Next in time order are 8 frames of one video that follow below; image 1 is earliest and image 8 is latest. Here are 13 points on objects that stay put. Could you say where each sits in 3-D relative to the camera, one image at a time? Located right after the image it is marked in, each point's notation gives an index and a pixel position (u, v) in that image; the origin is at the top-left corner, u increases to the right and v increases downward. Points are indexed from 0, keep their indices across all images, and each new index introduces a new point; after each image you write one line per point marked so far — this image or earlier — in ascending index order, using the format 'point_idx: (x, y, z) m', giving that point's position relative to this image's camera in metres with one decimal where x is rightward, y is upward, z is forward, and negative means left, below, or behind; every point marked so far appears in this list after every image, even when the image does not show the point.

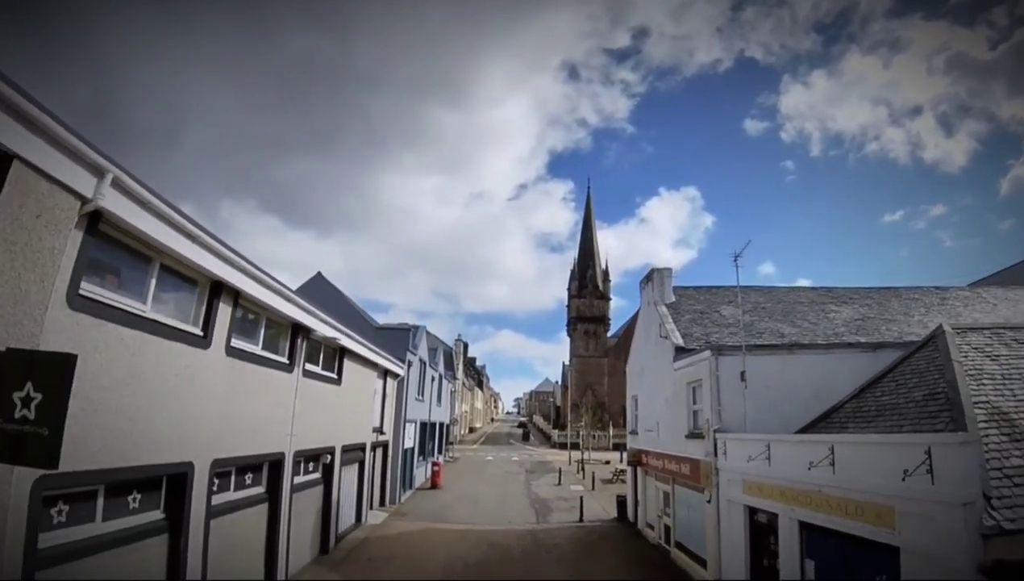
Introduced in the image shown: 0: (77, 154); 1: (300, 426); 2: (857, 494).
0: (-3.8, +1.1, +4.5) m
1: (-4.0, -2.5, +9.7) m
2: (+4.1, -2.4, +6.2) m
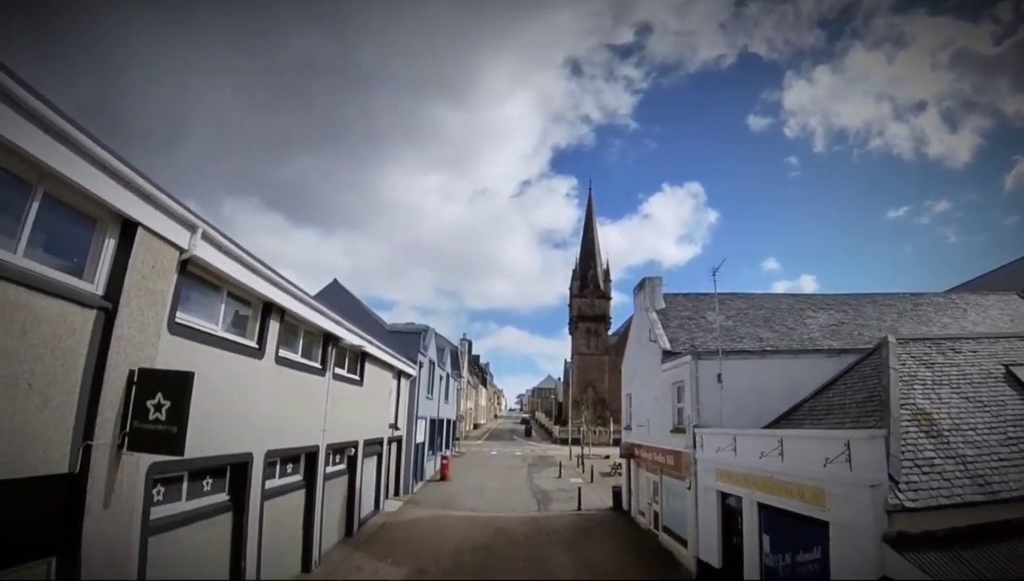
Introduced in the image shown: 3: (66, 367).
0: (-3.8, +0.8, +5.8) m
1: (-3.9, -2.8, +11.1) m
2: (+4.2, -2.7, +7.5) m
3: (-3.9, -0.7, +4.5) m
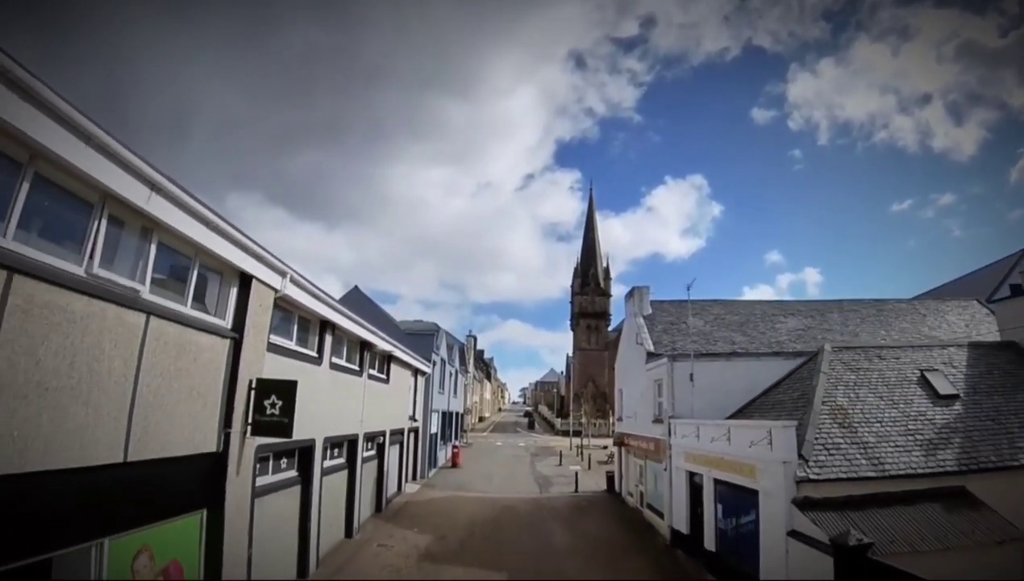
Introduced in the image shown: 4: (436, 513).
0: (-3.7, +0.4, +7.9) m
1: (-3.8, -3.2, +13.2) m
2: (+4.3, -3.1, +9.6) m
3: (-3.8, -1.1, +6.6) m
4: (-2.2, -6.7, +15.3) m
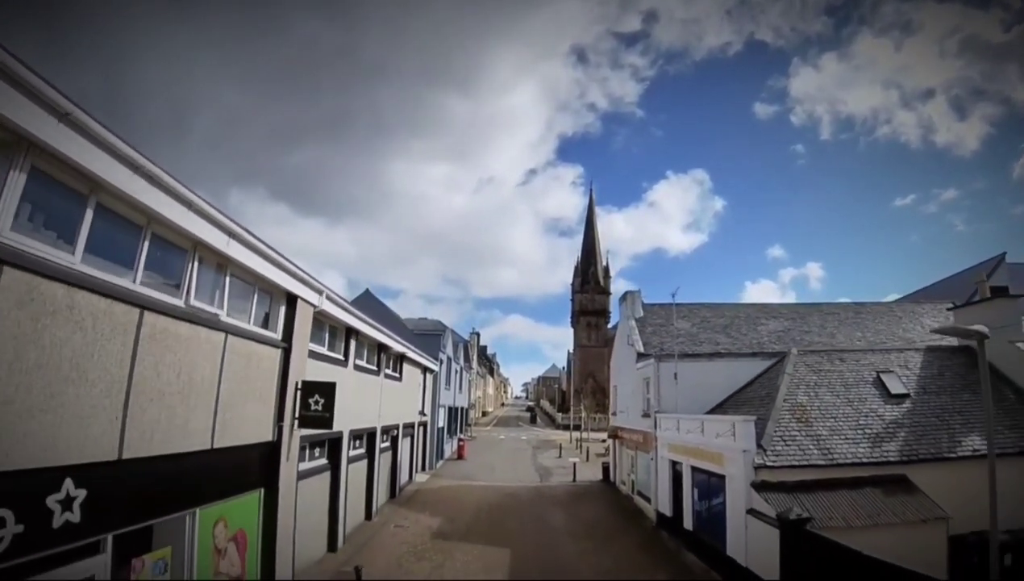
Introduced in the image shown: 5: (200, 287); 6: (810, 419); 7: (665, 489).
0: (-3.7, +0.1, +9.3) m
1: (-3.8, -3.4, +14.7) m
2: (+4.3, -3.4, +11.1) m
3: (-3.8, -1.4, +8.1) m
4: (-2.2, -6.9, +16.8) m
5: (-4.0, 0.0, +6.6) m
6: (+6.4, -2.8, +11.0) m
7: (+4.1, -5.3, +13.6) m
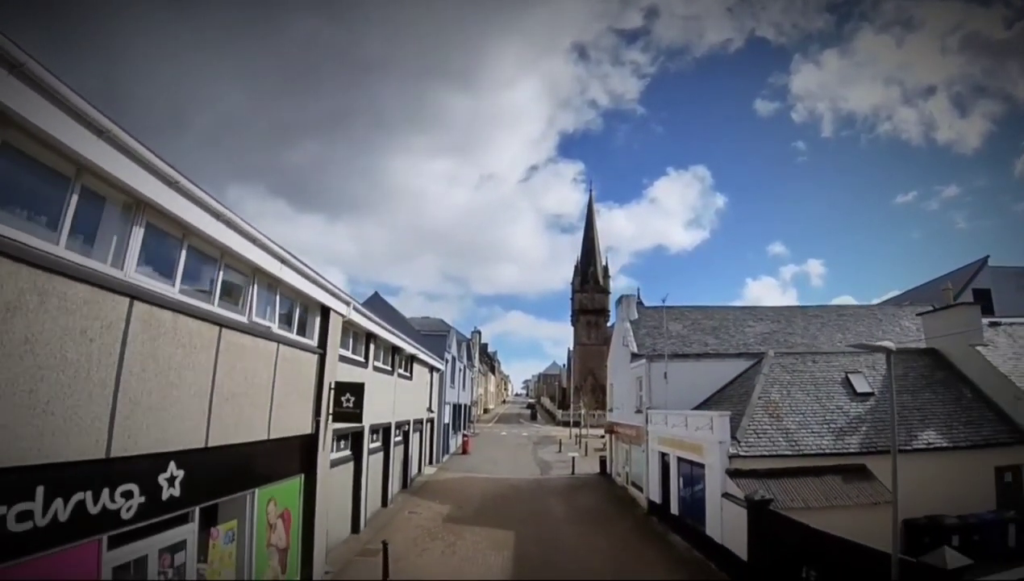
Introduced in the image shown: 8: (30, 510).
0: (-3.6, -0.2, +10.7) m
1: (-3.7, -3.6, +16.0) m
2: (+4.4, -3.6, +12.4) m
3: (-3.7, -1.7, +9.4) m
4: (-2.1, -7.1, +18.1) m
5: (-3.9, -0.2, +7.9) m
6: (+6.5, -3.0, +12.3) m
7: (+4.2, -5.5, +14.9) m
8: (-3.8, -1.7, +3.9) m
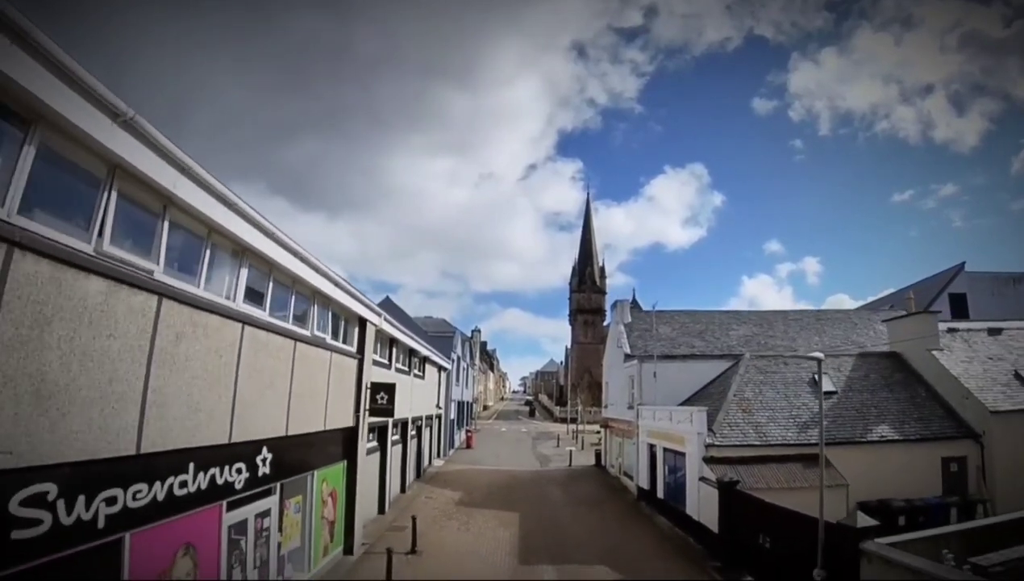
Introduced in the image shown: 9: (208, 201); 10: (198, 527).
0: (-3.4, -0.5, +12.4) m
1: (-3.5, -3.9, +17.8) m
2: (+4.6, -3.9, +14.2) m
3: (-3.5, -2.0, +11.1) m
4: (-1.9, -7.3, +19.9) m
5: (-3.7, -0.6, +9.7) m
6: (+6.7, -3.3, +14.1) m
7: (+4.4, -5.8, +16.7) m
8: (-3.6, -2.1, +5.7) m
9: (-3.5, +1.0, +5.9) m
10: (-3.7, -2.8, +6.0) m
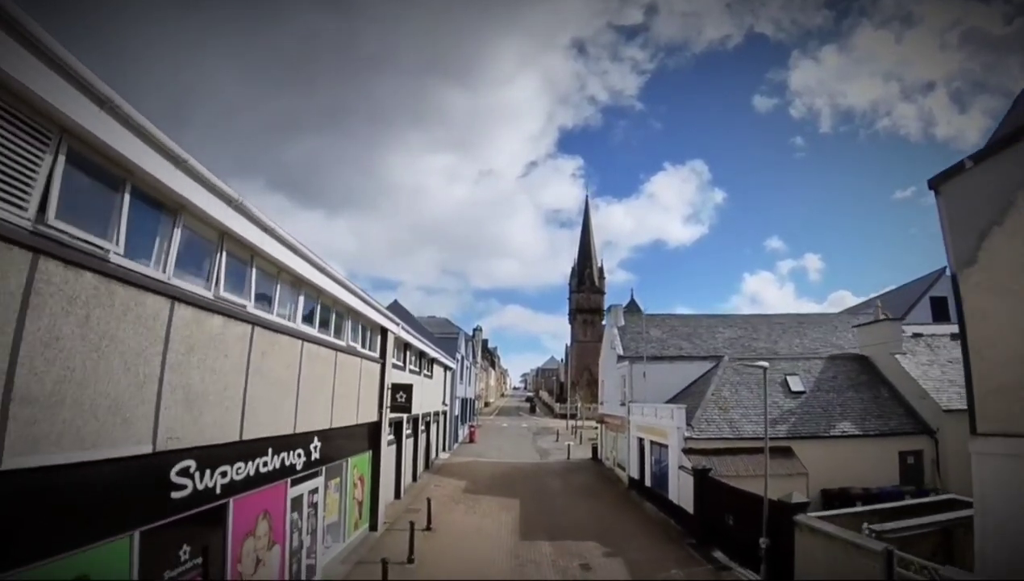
0: (-3.3, -0.8, +14.1) m
1: (-3.5, -4.2, +19.5) m
2: (+4.6, -4.3, +15.9) m
3: (-3.5, -2.3, +12.8) m
4: (-1.9, -7.6, +21.6) m
5: (-3.7, -0.9, +11.4) m
6: (+6.8, -3.6, +15.8) m
7: (+4.4, -6.1, +18.4) m
8: (-3.6, -2.5, +7.4) m
9: (-3.4, +0.6, +7.6) m
10: (-3.6, -3.1, +7.7) m
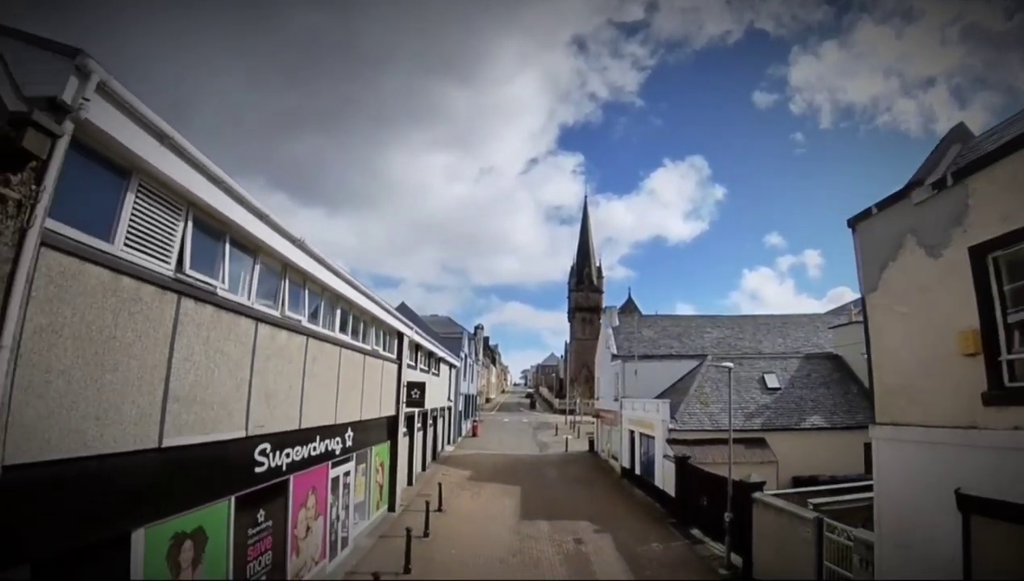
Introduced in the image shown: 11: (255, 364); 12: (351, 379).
0: (-3.3, -1.1, +15.7) m
1: (-3.4, -4.4, +21.2) m
2: (+4.7, -4.5, +17.6) m
3: (-3.4, -2.6, +14.5) m
4: (-1.8, -7.8, +23.3) m
5: (-3.6, -1.2, +13.0) m
6: (+6.8, -3.9, +17.5) m
7: (+4.5, -6.3, +20.1) m
8: (-3.5, -2.8, +9.0) m
9: (-3.4, +0.3, +9.2) m
10: (-3.6, -3.4, +9.4) m
11: (-3.6, -1.0, +7.0) m
12: (-3.4, -1.9, +10.7) m
